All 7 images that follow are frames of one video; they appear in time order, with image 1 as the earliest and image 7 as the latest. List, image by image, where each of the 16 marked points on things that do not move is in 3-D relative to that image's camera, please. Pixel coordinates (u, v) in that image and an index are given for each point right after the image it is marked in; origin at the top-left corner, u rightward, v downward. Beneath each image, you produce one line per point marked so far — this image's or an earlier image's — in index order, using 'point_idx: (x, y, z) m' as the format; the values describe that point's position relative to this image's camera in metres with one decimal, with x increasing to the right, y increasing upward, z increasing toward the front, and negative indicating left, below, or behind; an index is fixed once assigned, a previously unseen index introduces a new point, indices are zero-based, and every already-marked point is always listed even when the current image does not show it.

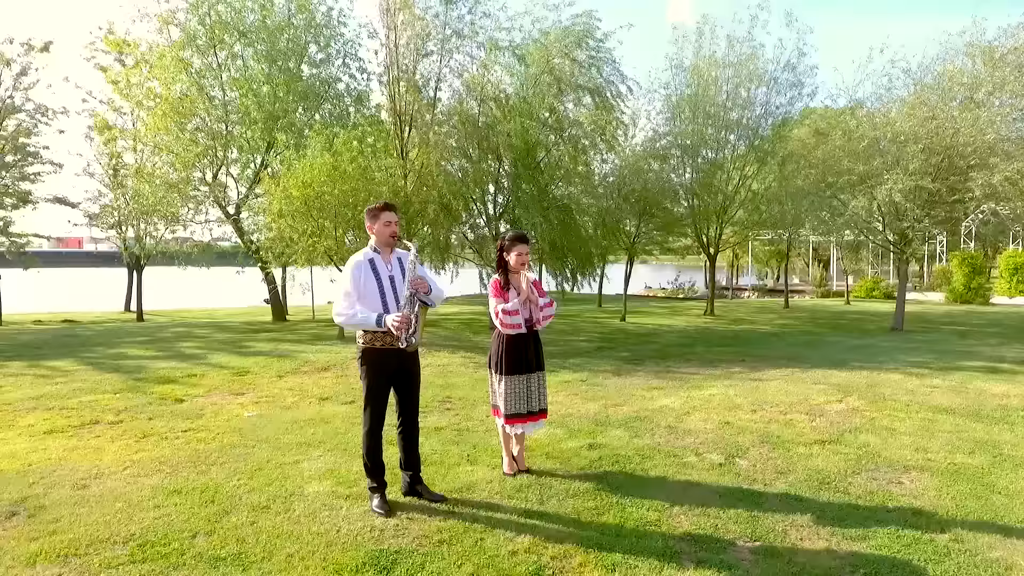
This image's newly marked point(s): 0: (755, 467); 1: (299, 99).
0: (+2.2, -1.7, +5.8) m
1: (-5.5, +4.8, +16.3) m
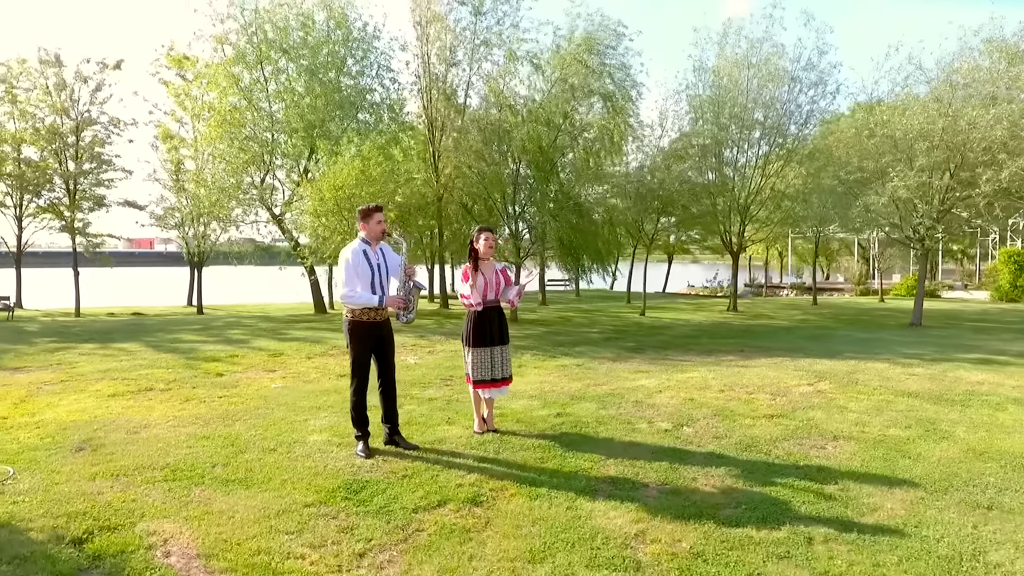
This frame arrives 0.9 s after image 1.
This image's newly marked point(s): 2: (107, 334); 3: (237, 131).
0: (+1.9, -1.5, +6.6) m
1: (-4.9, +5.0, +17.7) m
2: (-9.7, -1.1, +15.0) m
3: (-7.5, +4.3, +17.2) m
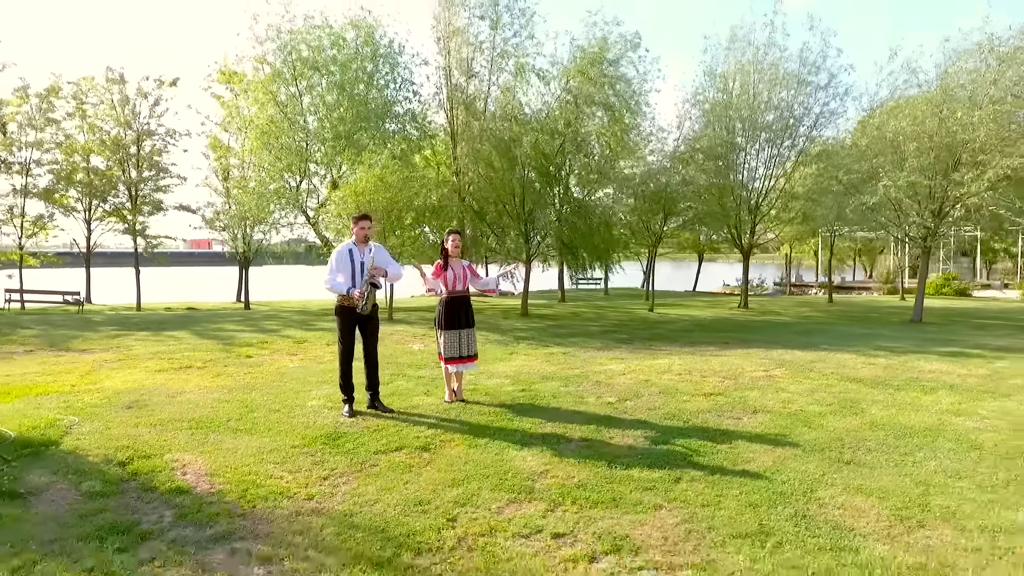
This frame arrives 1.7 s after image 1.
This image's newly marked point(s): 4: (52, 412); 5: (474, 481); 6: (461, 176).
0: (+1.5, -1.4, +7.7) m
1: (-4.4, +5.1, +19.3) m
2: (-9.4, -1.0, +16.9) m
3: (-7.1, +4.4, +18.9) m
4: (-5.1, -1.4, +7.0) m
5: (-0.3, -1.6, +5.2) m
6: (-1.3, +3.2, +17.9) m
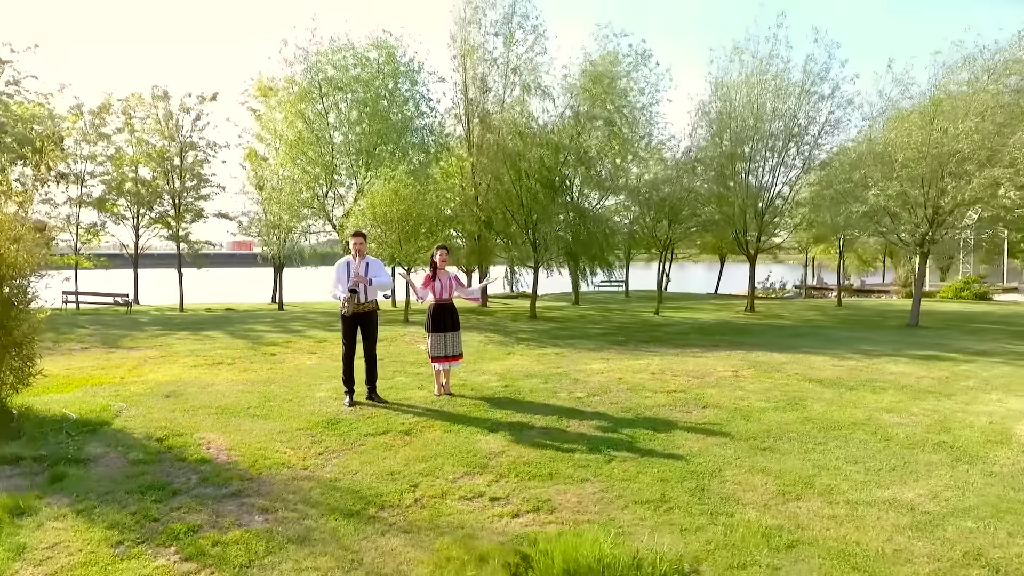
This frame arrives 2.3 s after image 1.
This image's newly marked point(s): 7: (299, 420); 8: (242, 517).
0: (+1.2, -1.6, +8.7) m
1: (-4.1, +5.0, +20.6) m
2: (-9.2, -1.1, +18.5) m
3: (-6.8, +4.3, +20.4) m
4: (-5.4, -1.5, +8.4) m
5: (-0.7, -1.7, +6.4) m
6: (-1.0, +3.1, +19.0) m
7: (-2.6, -1.6, +7.5) m
8: (-2.1, -1.8, +5.0) m
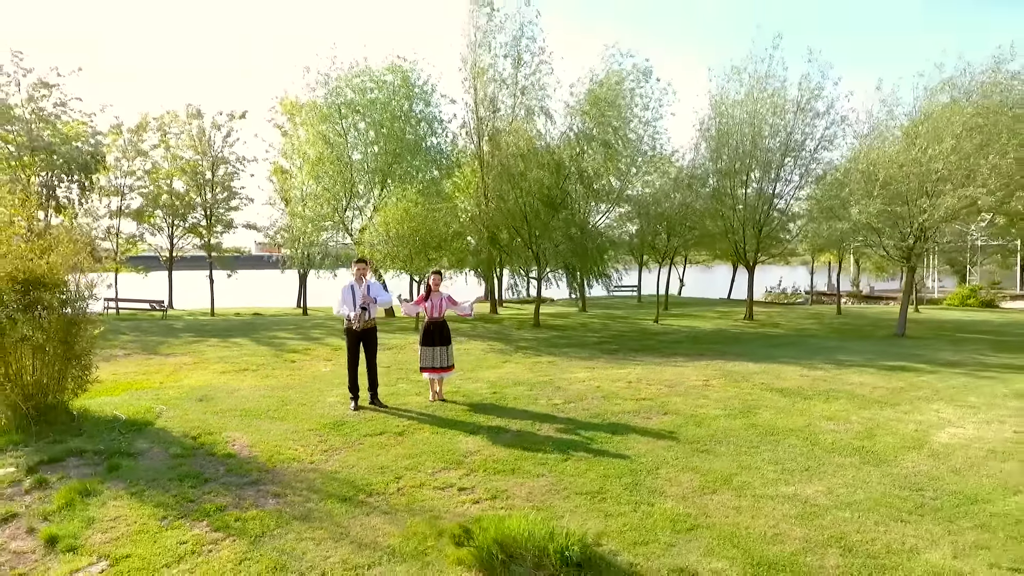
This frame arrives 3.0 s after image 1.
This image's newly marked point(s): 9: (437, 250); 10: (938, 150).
0: (+1.0, -1.9, +9.9) m
1: (-3.8, +4.7, +22.0) m
2: (-9.0, -1.4, +20.0) m
3: (-6.5, +4.0, +21.9) m
4: (-5.7, -1.8, +9.8) m
5: (-1.1, -2.0, +7.6) m
6: (-0.8, +2.8, +20.3) m
7: (-2.8, -1.9, +8.8) m
8: (-2.5, -2.1, +6.3) m
9: (-2.3, +1.2, +19.1) m
10: (+10.6, +3.4, +15.6) m
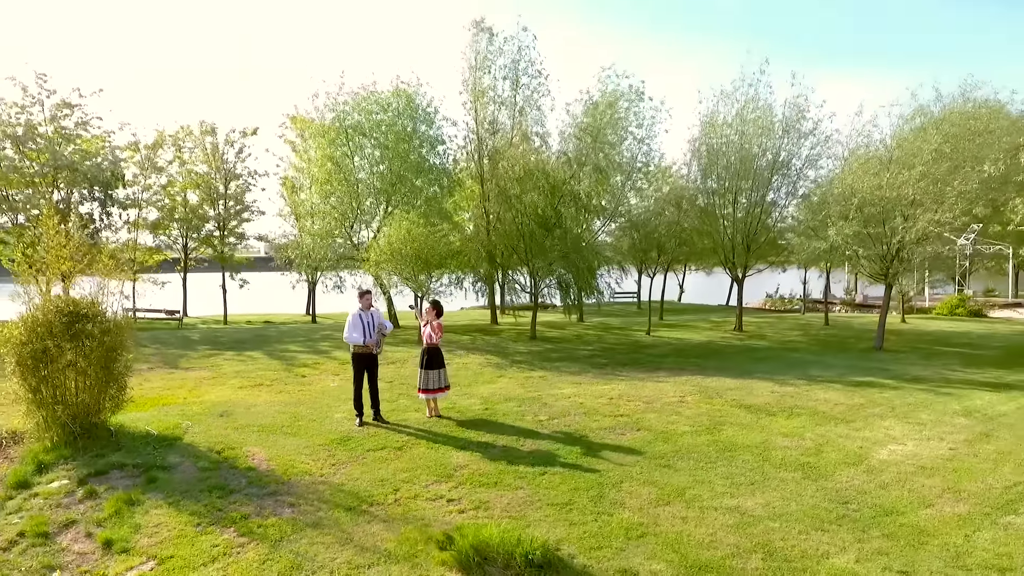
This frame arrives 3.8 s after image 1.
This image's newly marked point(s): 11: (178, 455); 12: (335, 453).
0: (+0.8, -2.3, +10.9) m
1: (-3.9, +4.2, +23.1) m
2: (-9.1, -1.8, +21.2) m
3: (-6.6, +3.5, +23.0) m
4: (-5.9, -2.3, +11.0) m
5: (-1.3, -2.5, +8.7) m
6: (-0.9, +2.3, +21.3) m
7: (-3.0, -2.4, +9.9) m
8: (-2.8, -2.6, +7.4) m
9: (-2.4, +0.7, +20.2) m
10: (+10.5, +3.0, +16.6) m
11: (-4.8, -2.4, +9.0) m
12: (-2.6, -2.4, +9.2) m
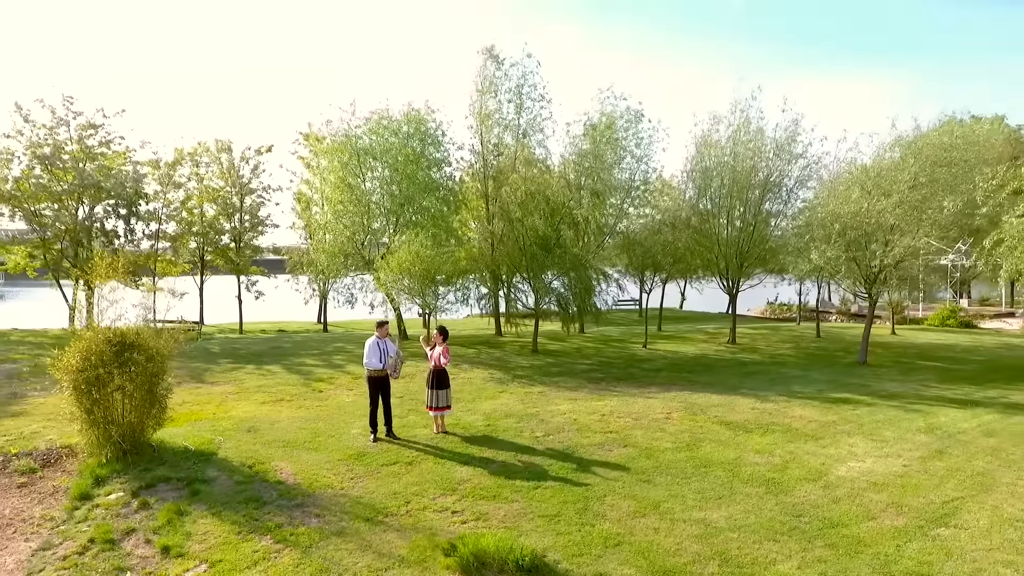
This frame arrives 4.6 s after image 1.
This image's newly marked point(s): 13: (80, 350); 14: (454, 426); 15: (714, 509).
0: (+0.8, -2.9, +12.1) m
1: (-3.7, +3.7, +24.3) m
2: (-9.0, -2.4, +22.5) m
3: (-6.5, +3.0, +24.2) m
4: (-5.9, -2.8, +12.2) m
5: (-1.3, -3.1, +9.9) m
6: (-0.8, +1.7, +22.5) m
7: (-3.1, -2.9, +11.1) m
8: (-2.8, -3.1, +8.5) m
9: (-2.3, +0.1, +21.3) m
10: (+10.5, +2.4, +17.6) m
11: (-4.9, -3.0, +10.2) m
12: (-2.6, -3.0, +10.4) m
13: (-7.1, -1.0, +10.3) m
14: (-1.2, -2.8, +12.9) m
15: (+2.9, -3.1, +9.0) m
